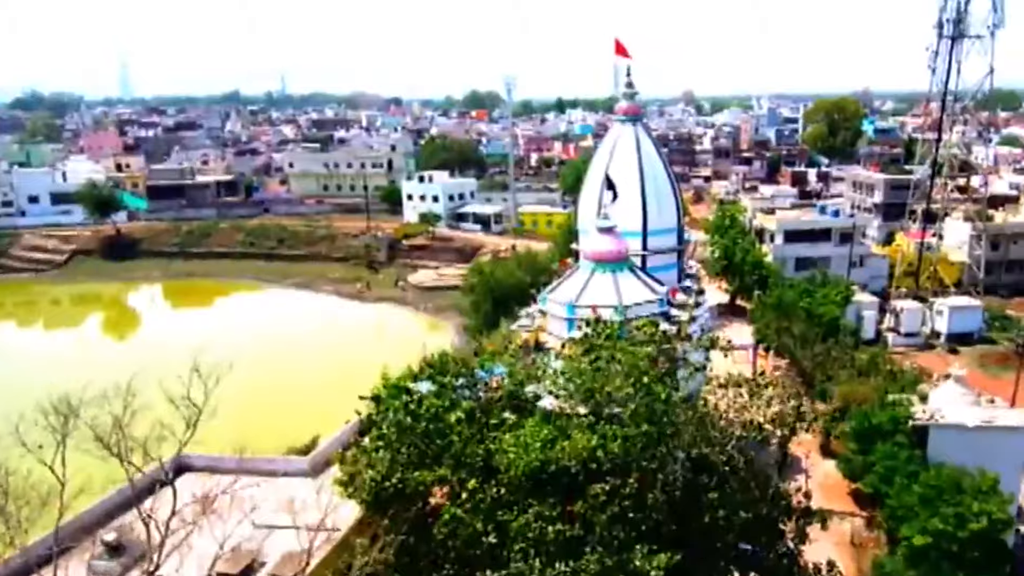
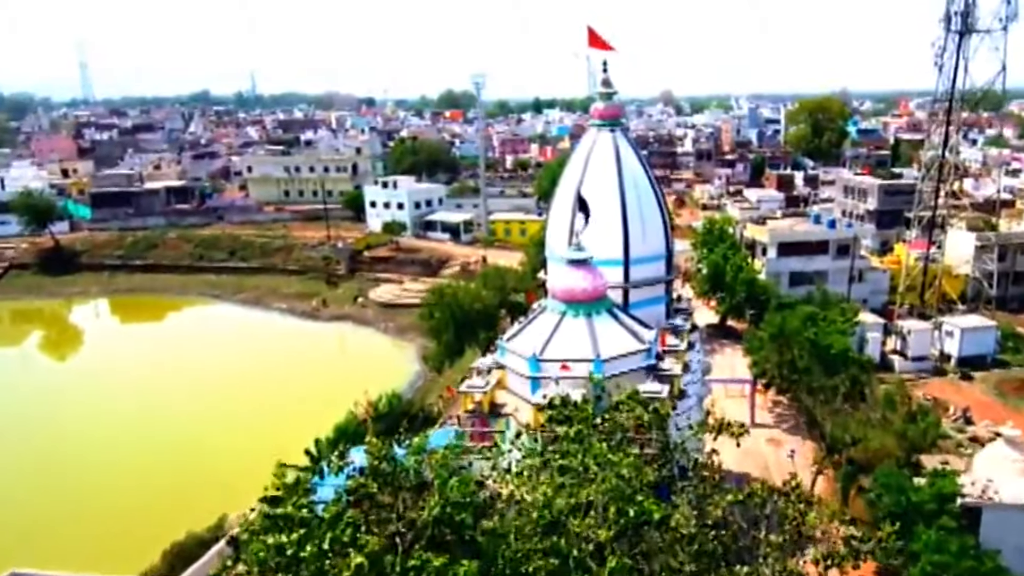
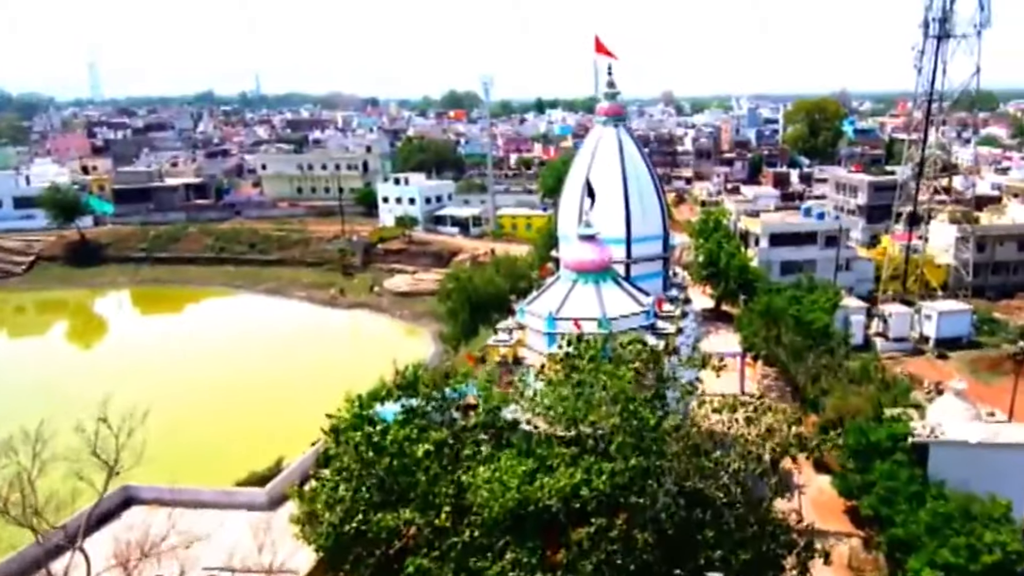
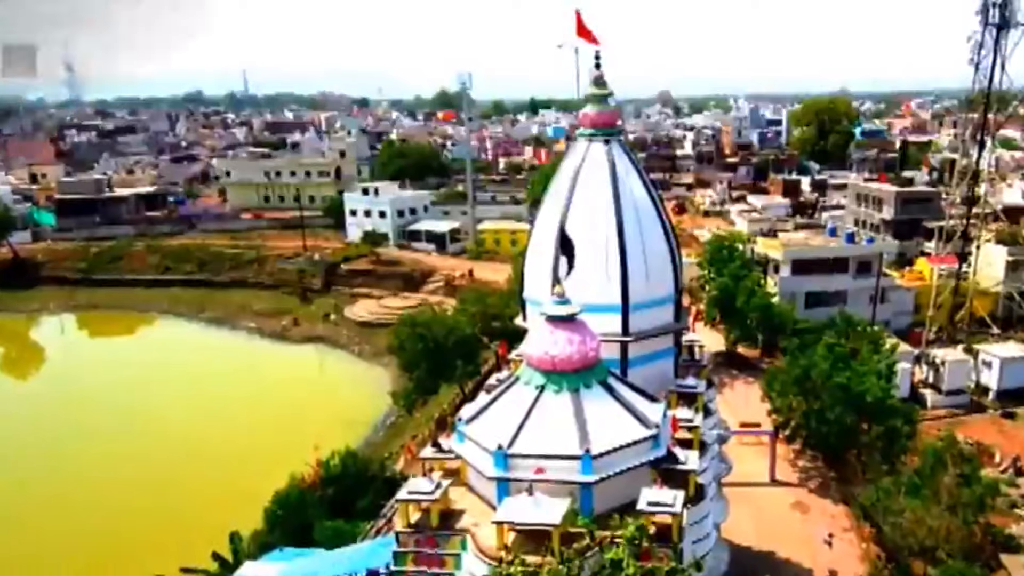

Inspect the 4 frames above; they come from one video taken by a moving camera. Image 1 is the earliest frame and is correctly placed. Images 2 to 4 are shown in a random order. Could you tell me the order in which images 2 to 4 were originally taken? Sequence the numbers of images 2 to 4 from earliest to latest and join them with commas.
3, 2, 4
